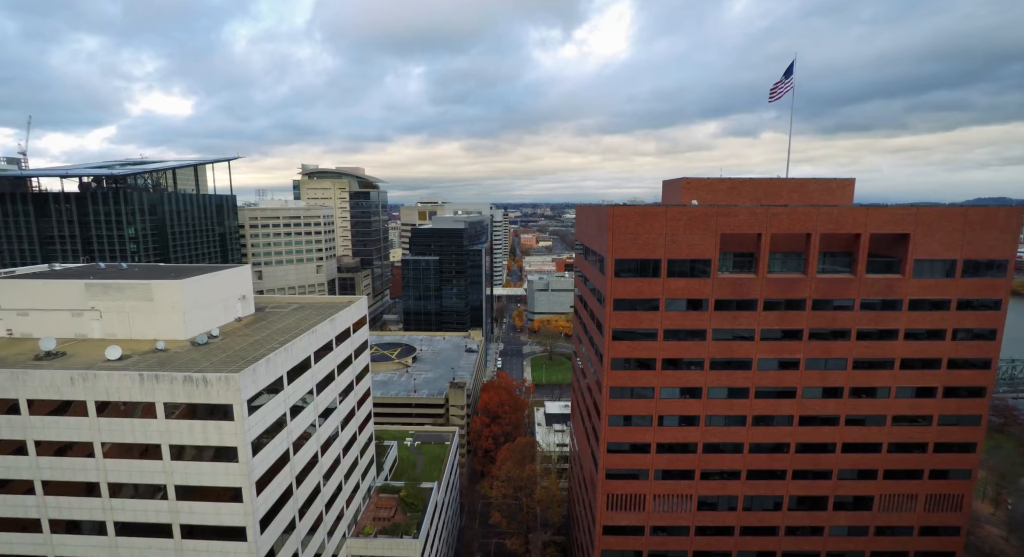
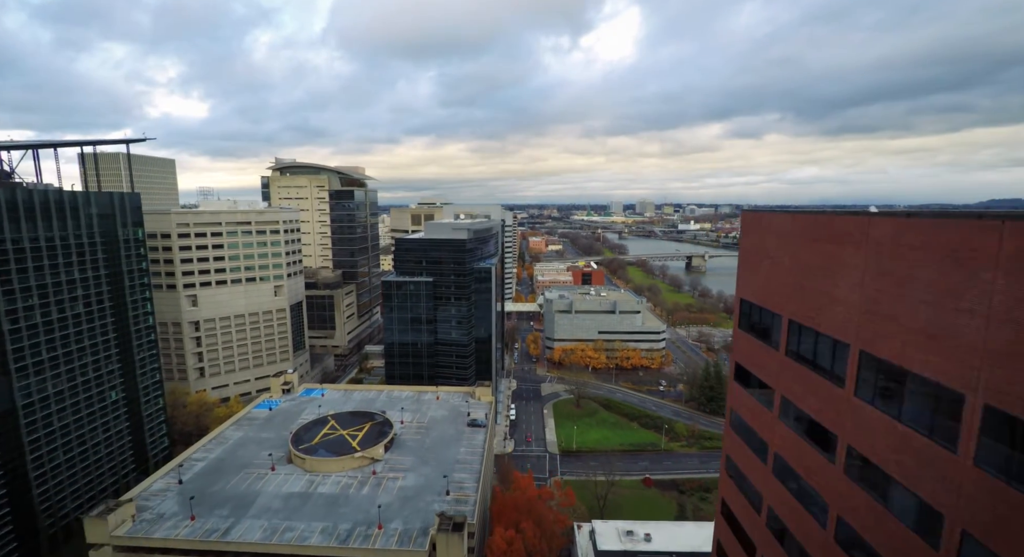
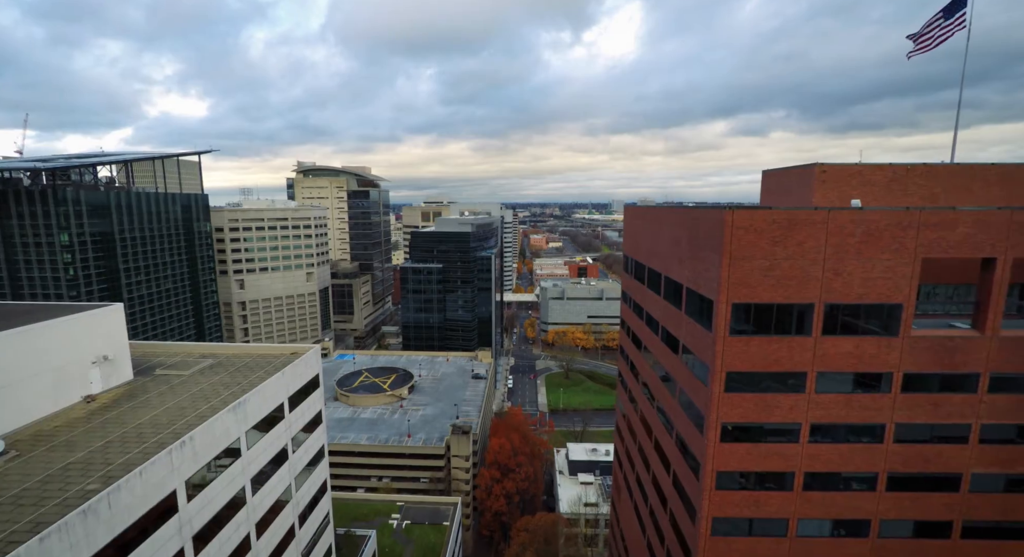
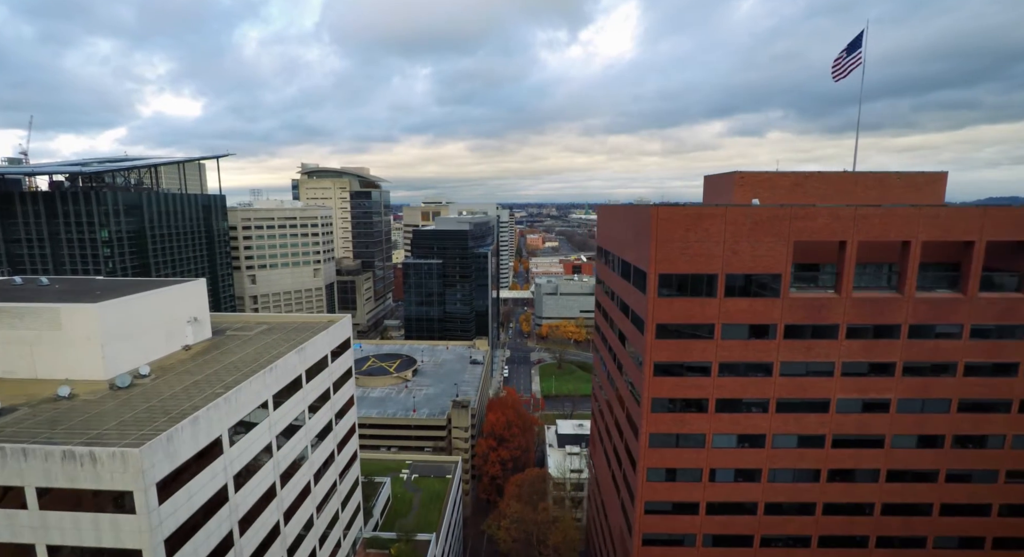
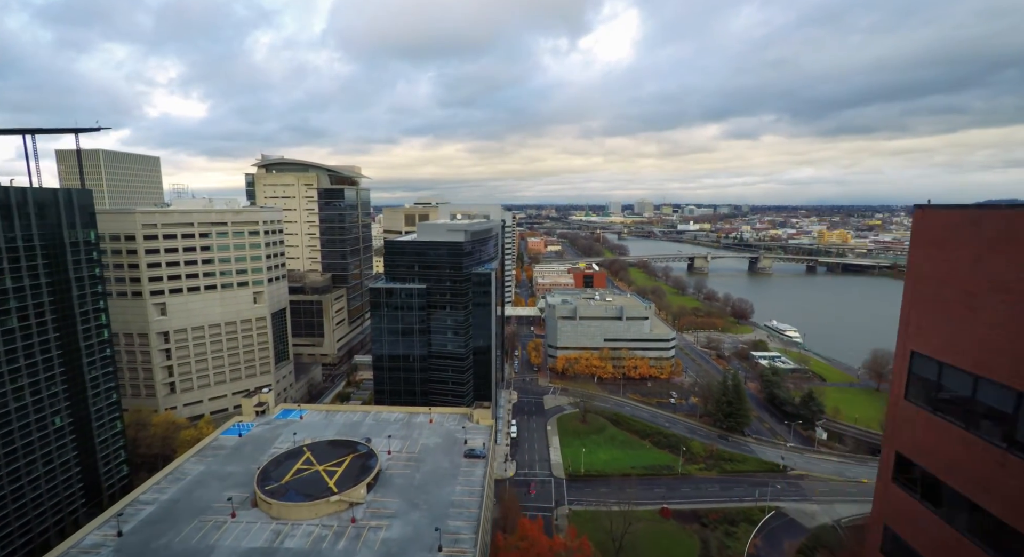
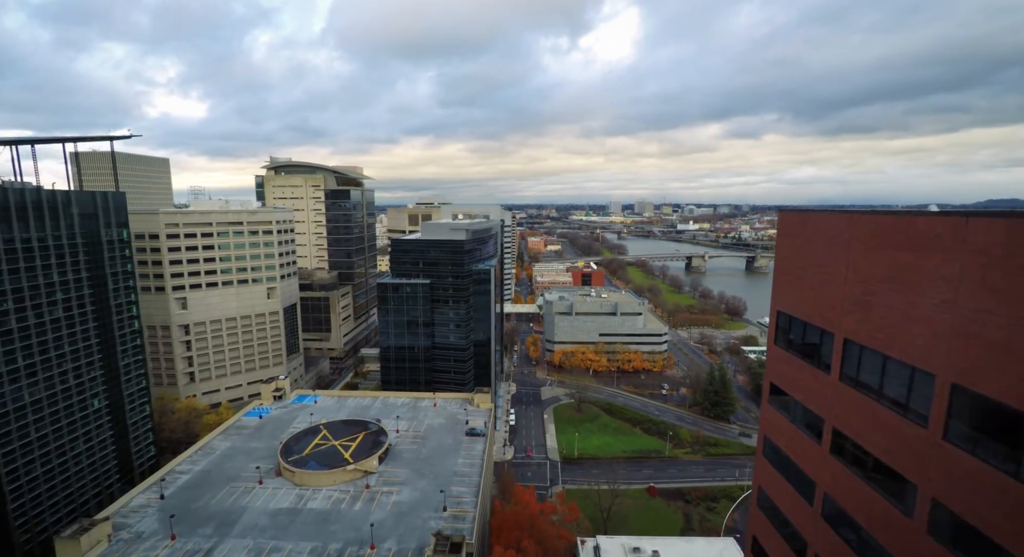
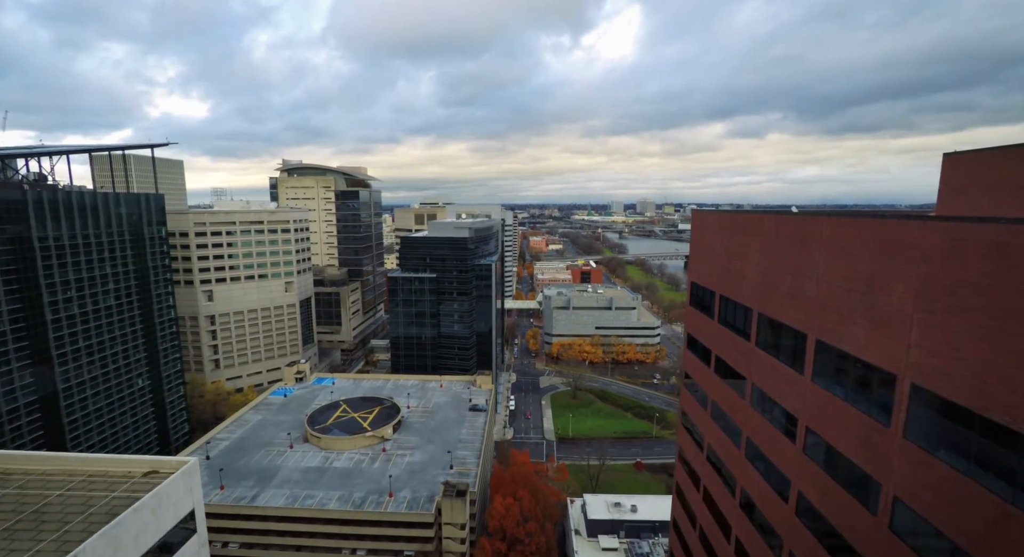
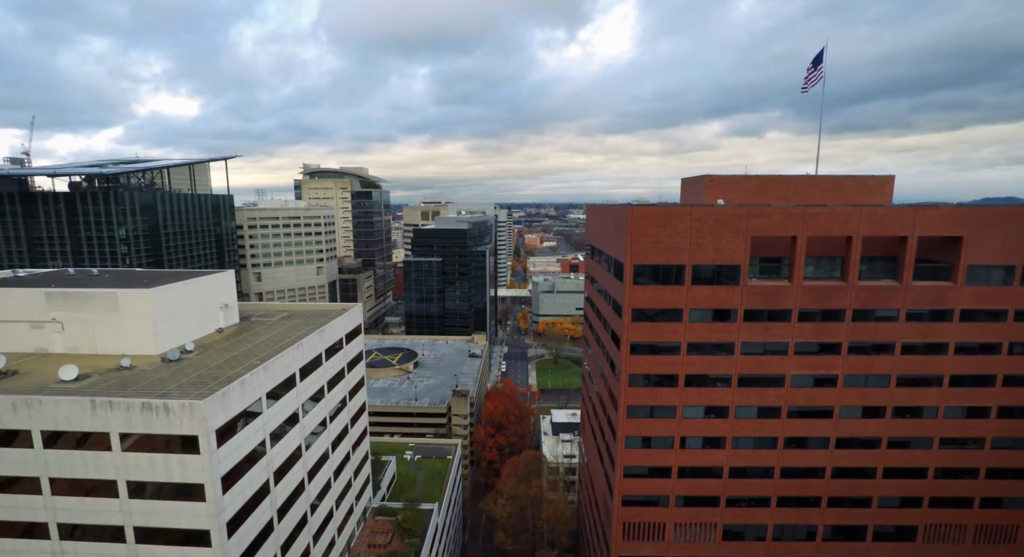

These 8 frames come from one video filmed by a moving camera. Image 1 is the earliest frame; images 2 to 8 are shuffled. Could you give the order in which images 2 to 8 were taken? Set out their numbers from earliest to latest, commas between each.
8, 4, 3, 7, 2, 6, 5
